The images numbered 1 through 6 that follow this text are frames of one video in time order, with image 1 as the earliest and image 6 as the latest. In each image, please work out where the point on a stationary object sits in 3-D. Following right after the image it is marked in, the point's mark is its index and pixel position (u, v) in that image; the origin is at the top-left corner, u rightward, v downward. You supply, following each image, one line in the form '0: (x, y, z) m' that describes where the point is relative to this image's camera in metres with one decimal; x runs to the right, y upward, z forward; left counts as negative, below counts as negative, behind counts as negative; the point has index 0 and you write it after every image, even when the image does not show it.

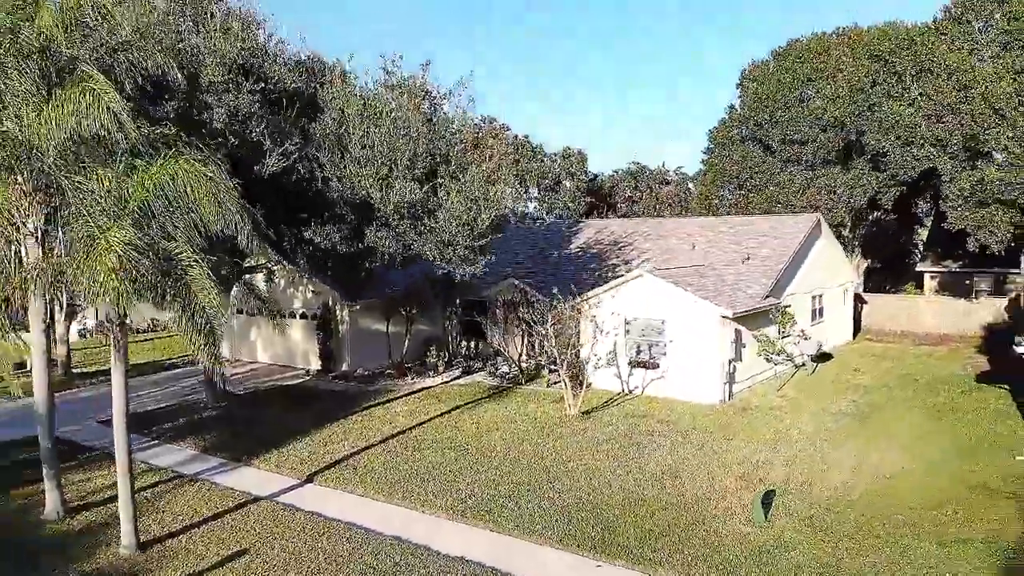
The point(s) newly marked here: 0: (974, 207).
0: (+10.1, +1.7, +15.6) m
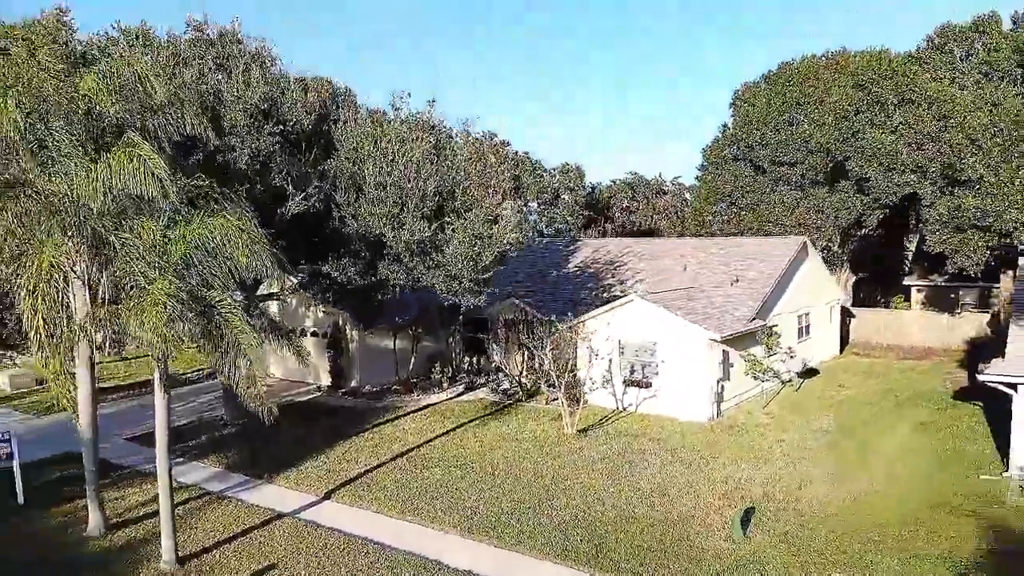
0: (+10.1, +1.2, +16.4) m
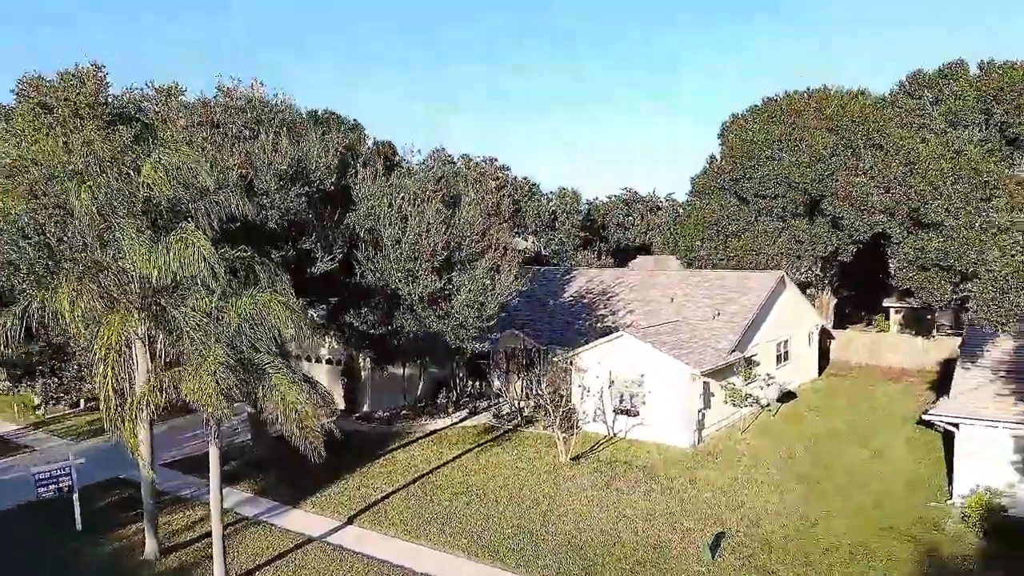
0: (+10.1, +0.4, +17.8) m
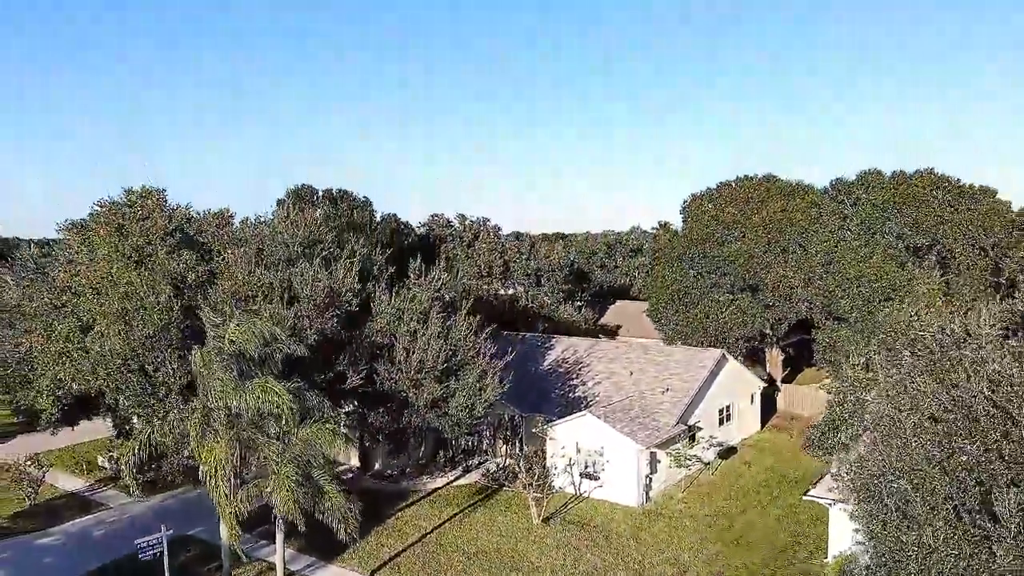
0: (+9.7, -1.9, +21.5) m
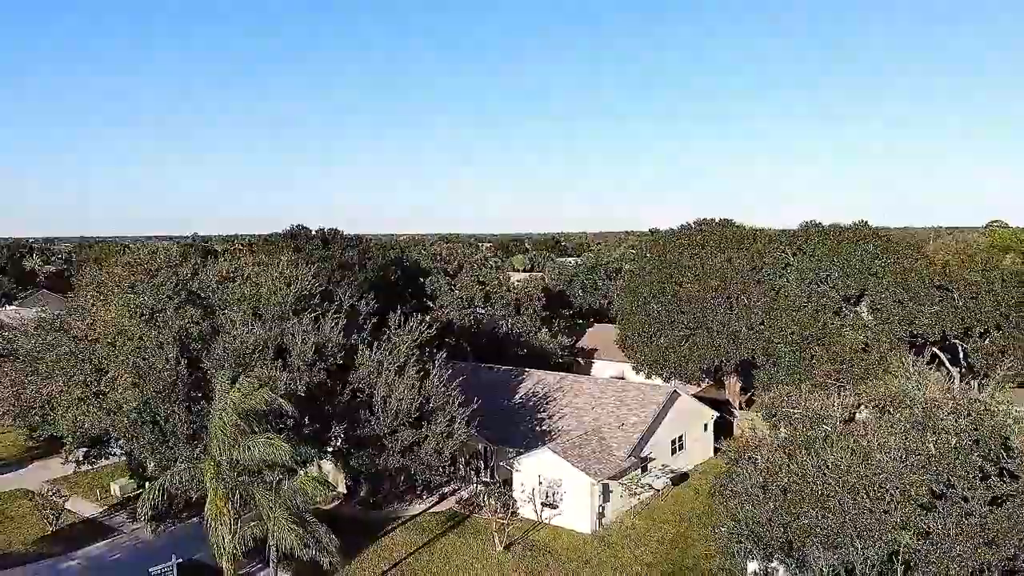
0: (+8.7, -3.4, +24.0) m
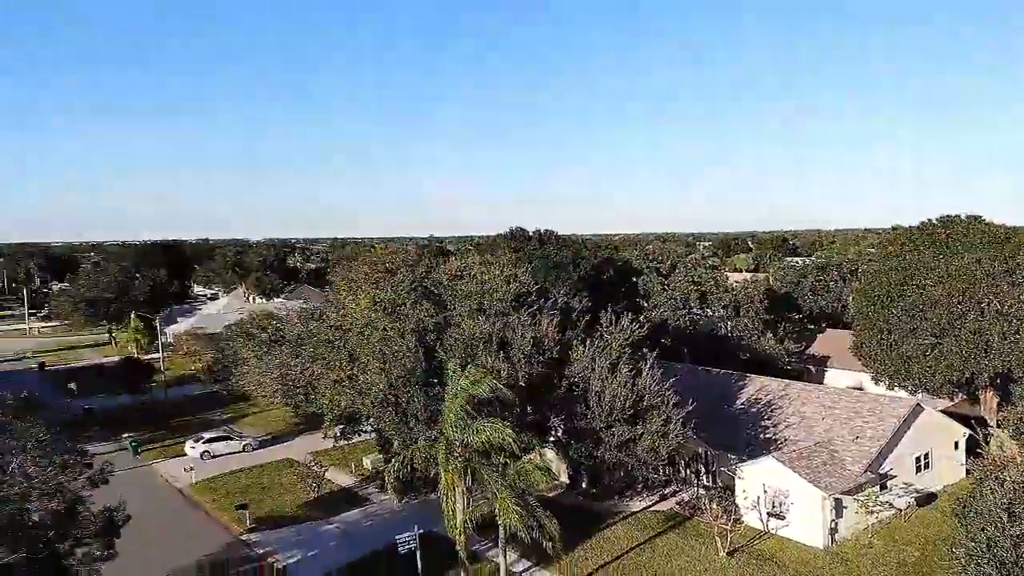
0: (+15.6, -3.6, +21.0) m
